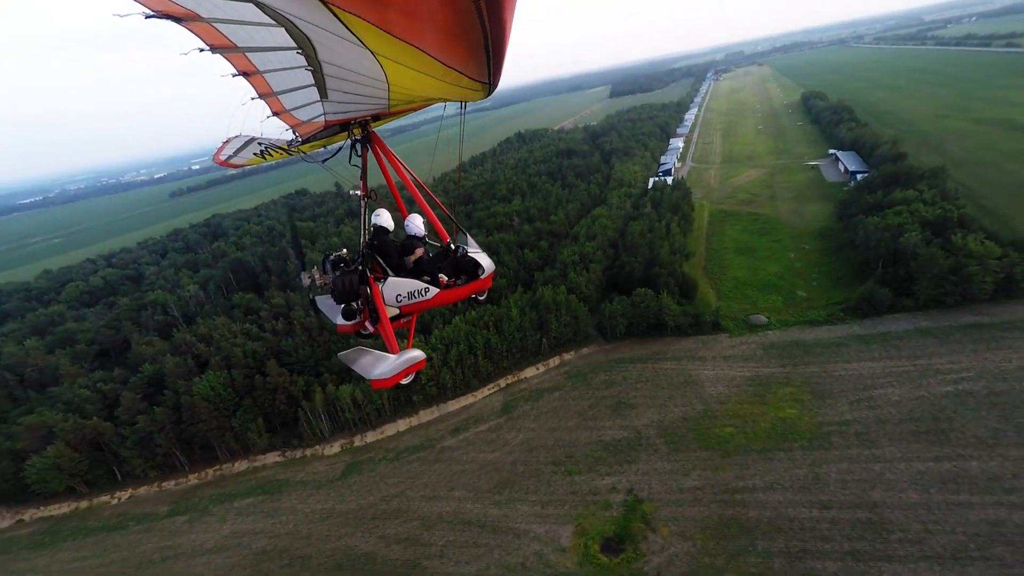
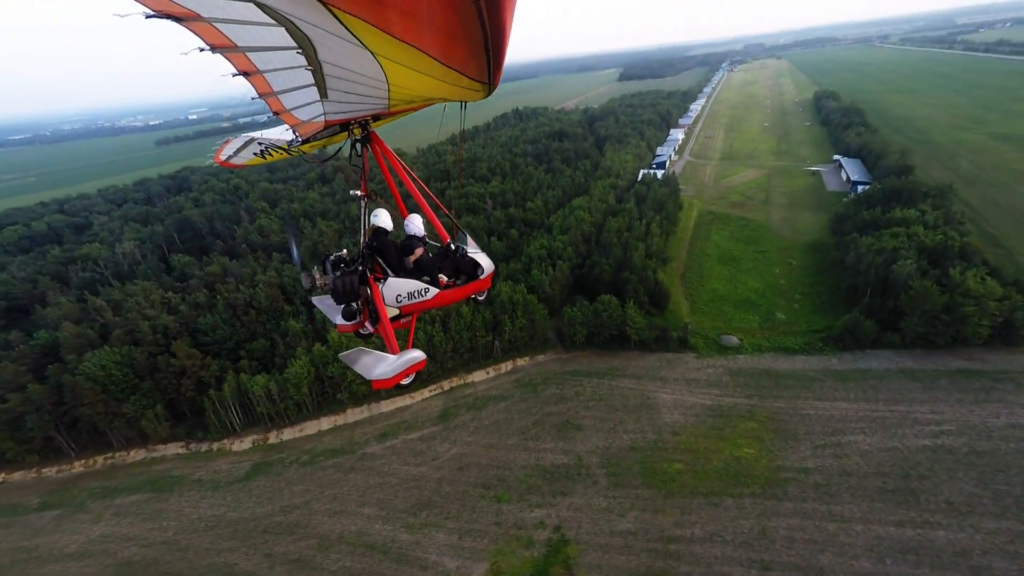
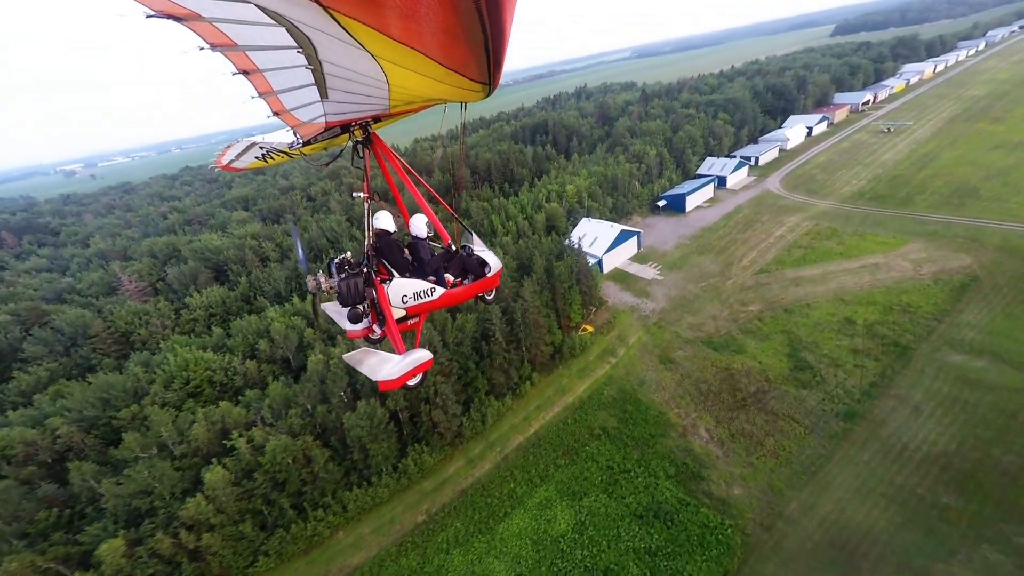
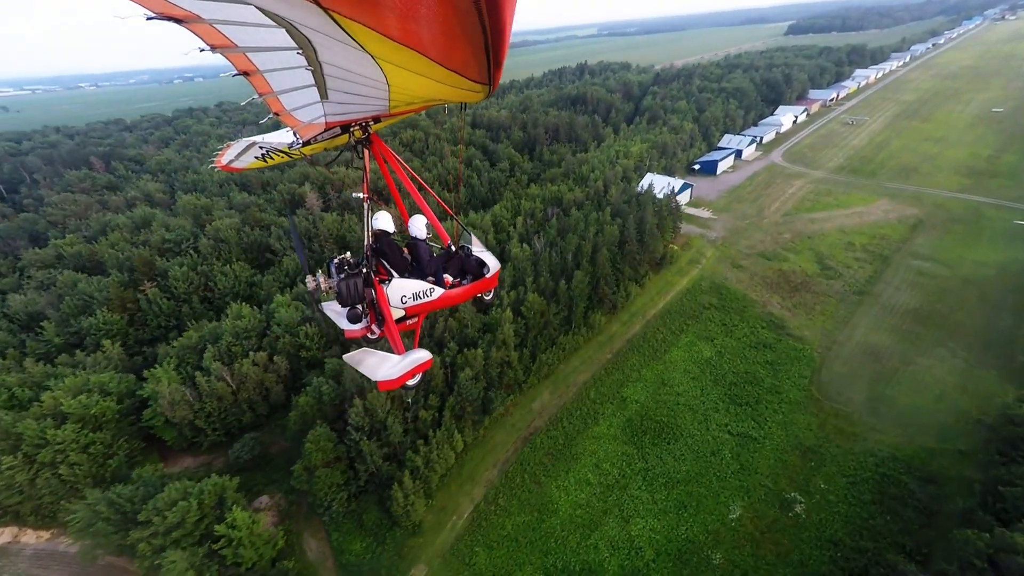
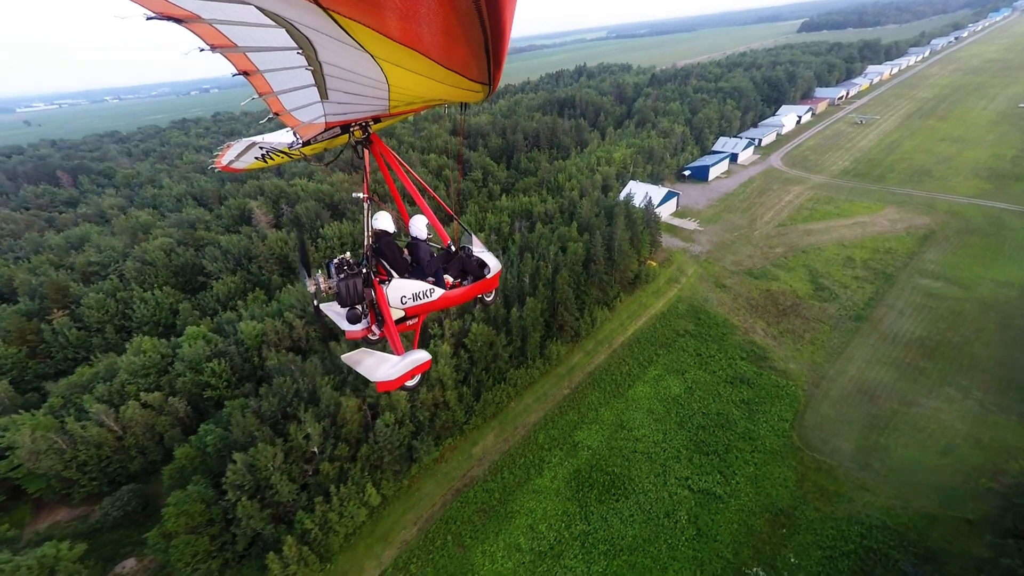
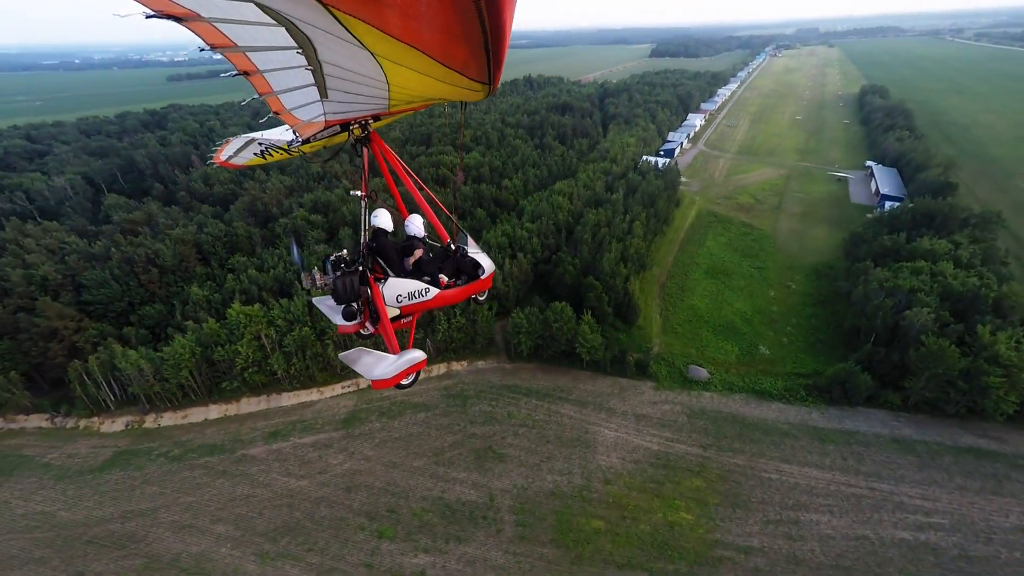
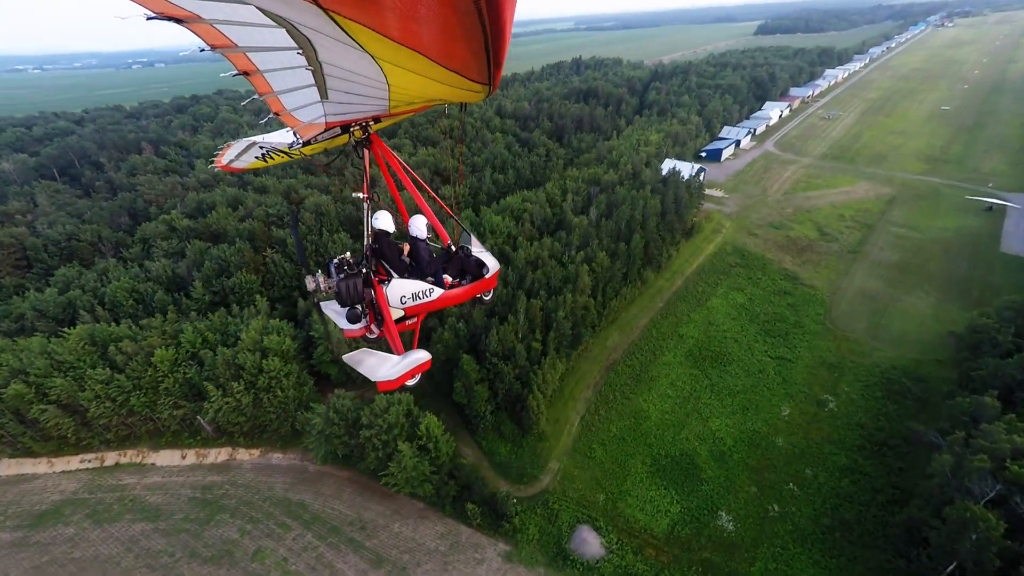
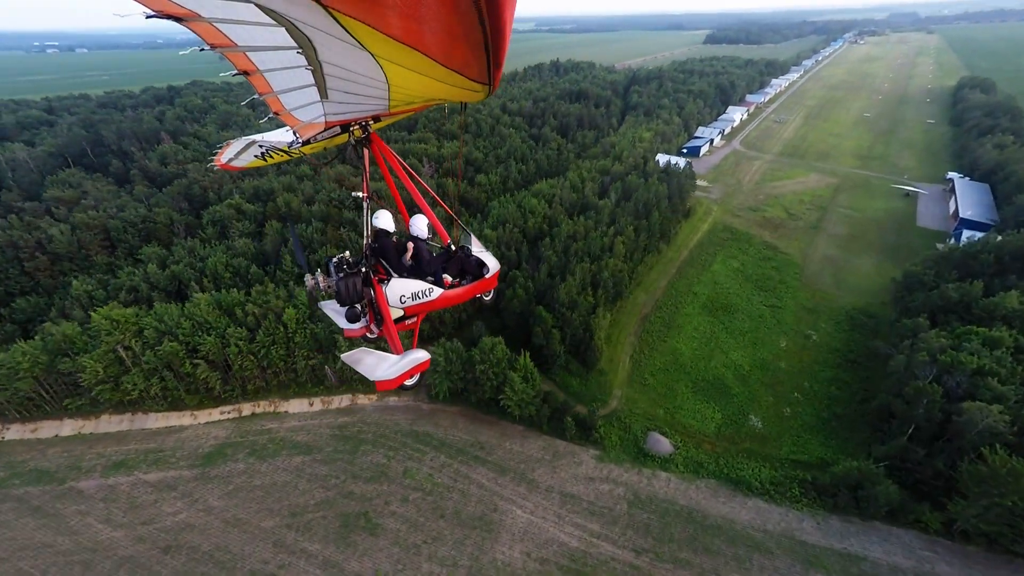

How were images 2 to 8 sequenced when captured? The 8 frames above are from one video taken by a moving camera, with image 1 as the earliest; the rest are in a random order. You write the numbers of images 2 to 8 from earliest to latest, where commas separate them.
2, 6, 8, 7, 4, 5, 3
